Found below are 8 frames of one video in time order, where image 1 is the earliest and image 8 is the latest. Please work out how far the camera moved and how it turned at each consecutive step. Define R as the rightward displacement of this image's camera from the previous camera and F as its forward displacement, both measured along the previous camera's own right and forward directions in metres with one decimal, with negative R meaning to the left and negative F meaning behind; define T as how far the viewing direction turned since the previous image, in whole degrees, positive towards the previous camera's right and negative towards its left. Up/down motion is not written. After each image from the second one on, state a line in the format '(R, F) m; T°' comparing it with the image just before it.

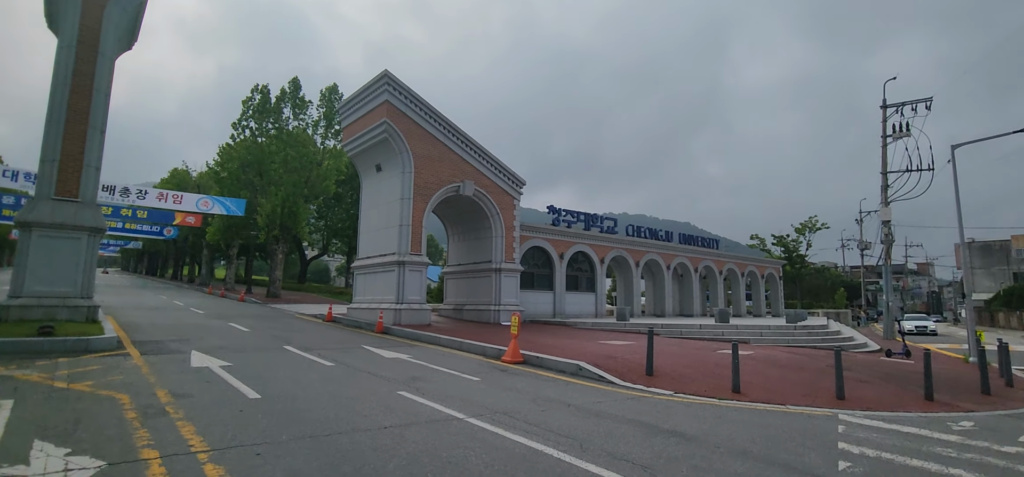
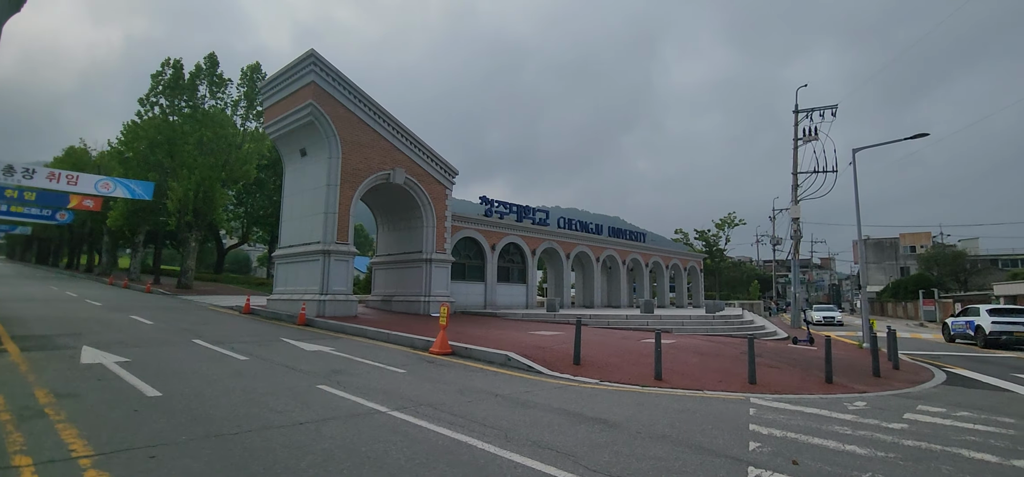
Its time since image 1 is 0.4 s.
(+0.1, +0.1) m; +7°
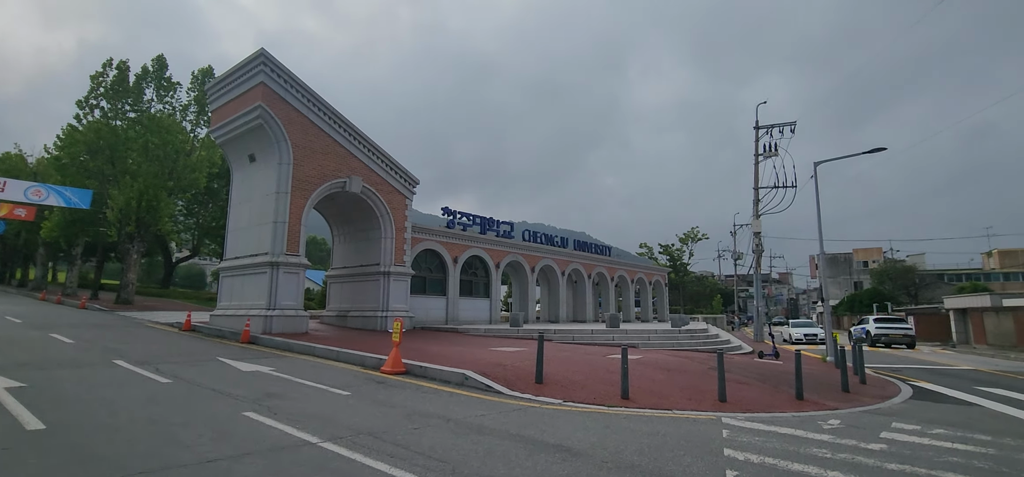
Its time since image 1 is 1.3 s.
(+0.2, +0.7) m; +4°
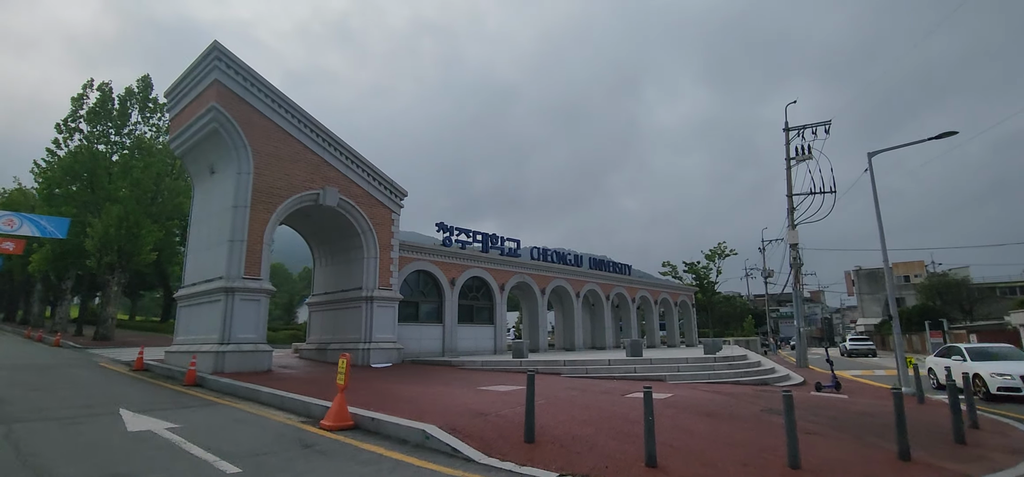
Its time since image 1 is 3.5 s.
(+0.7, +2.9) m; -2°
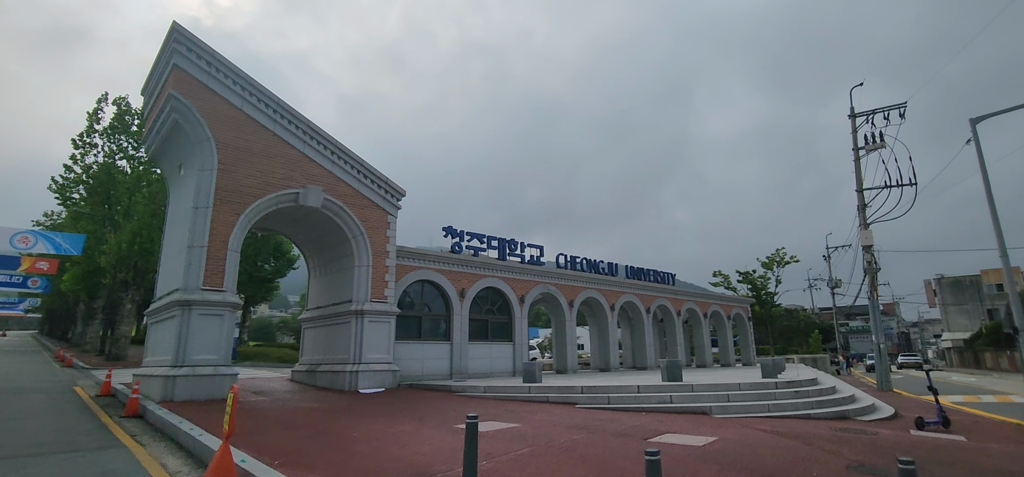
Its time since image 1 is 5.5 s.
(+1.1, +2.8) m; -5°
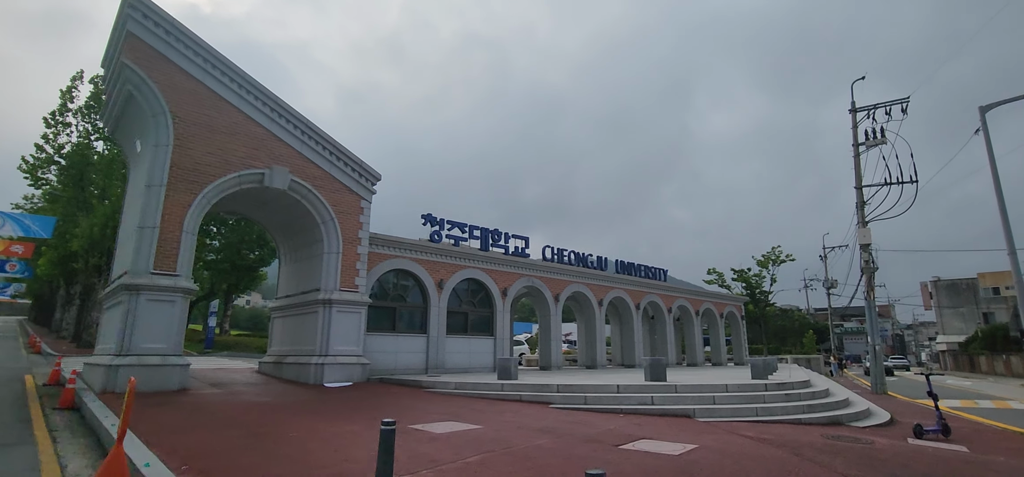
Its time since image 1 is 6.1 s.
(+0.5, +0.9) m; 0°
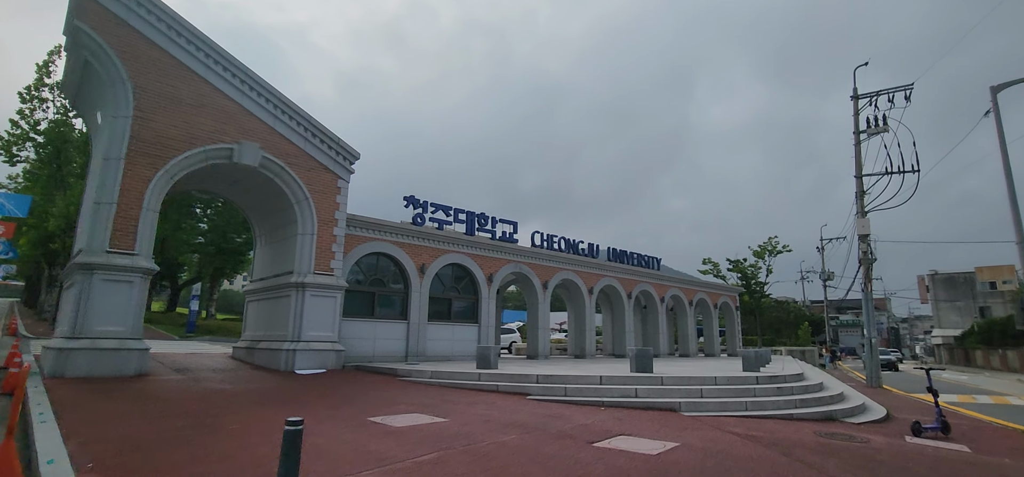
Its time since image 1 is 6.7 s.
(+0.4, +0.7) m; 0°
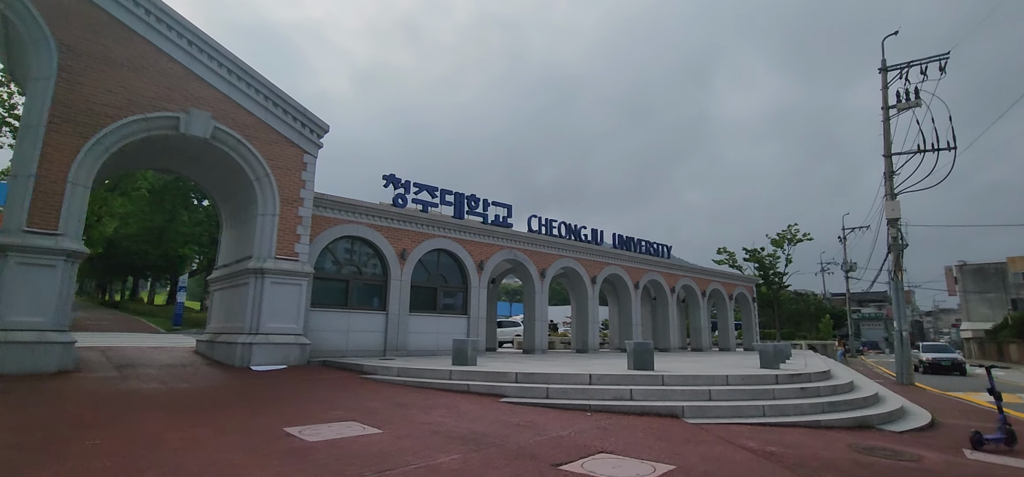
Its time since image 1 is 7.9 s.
(+0.7, +1.6) m; -2°
